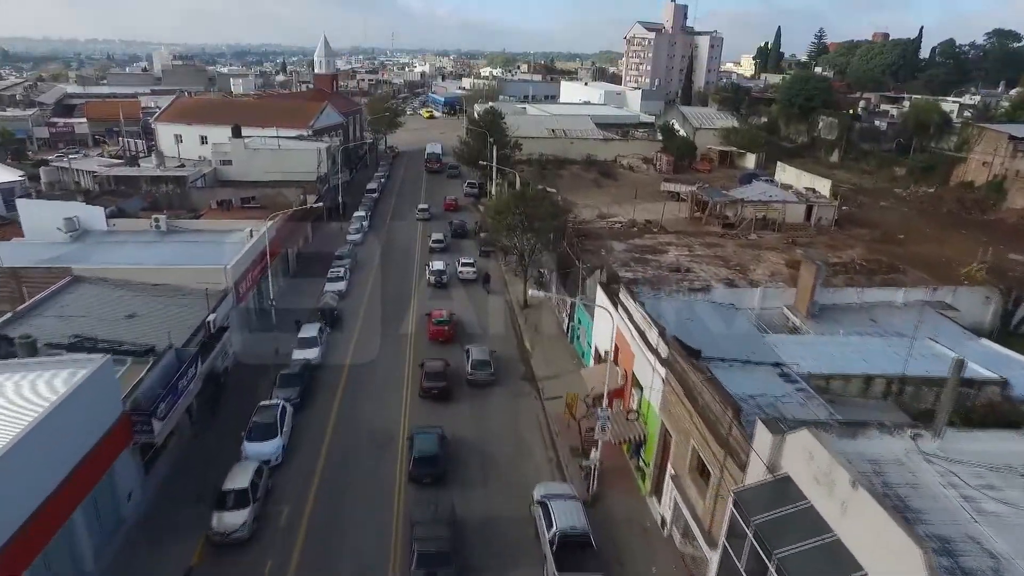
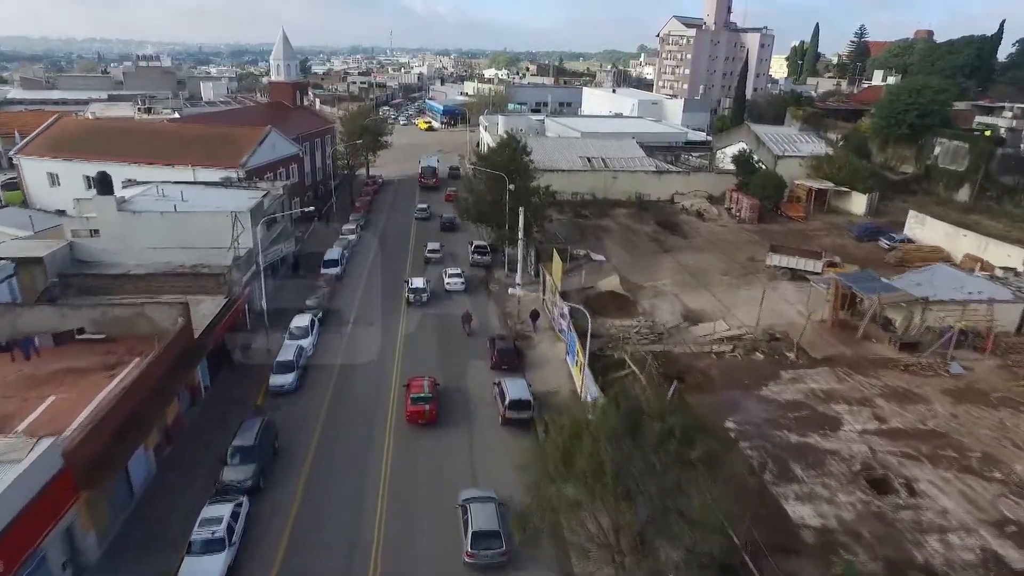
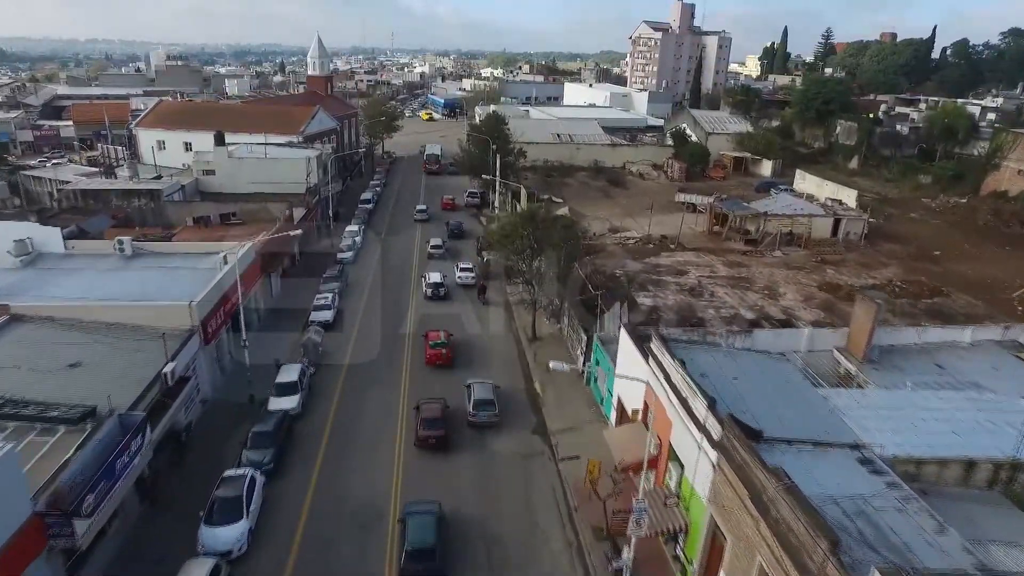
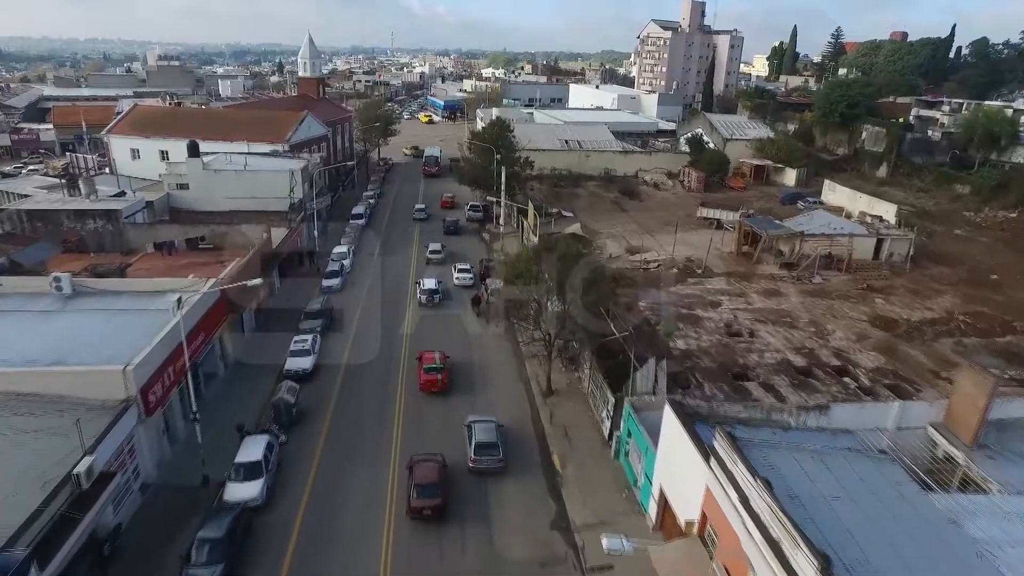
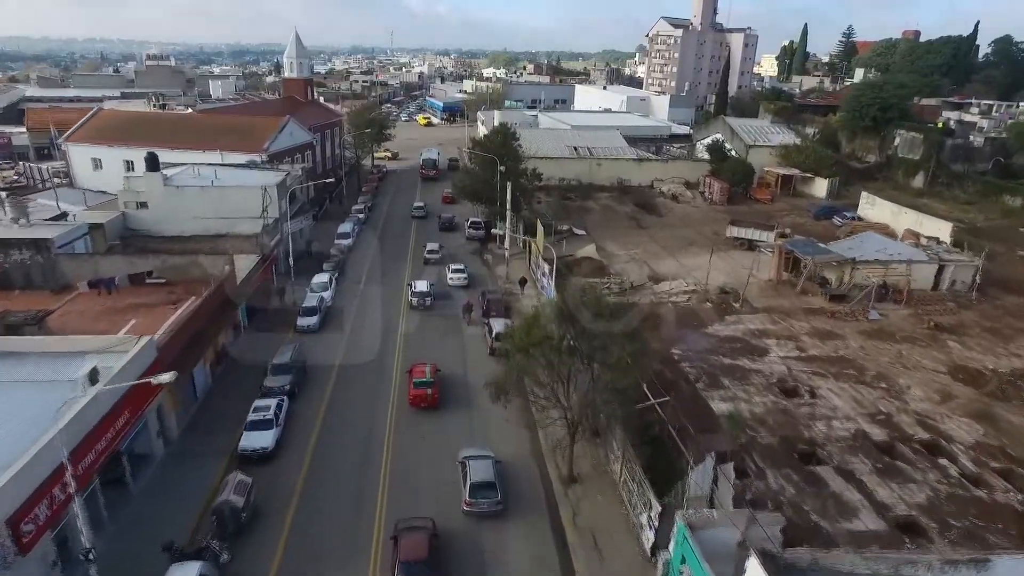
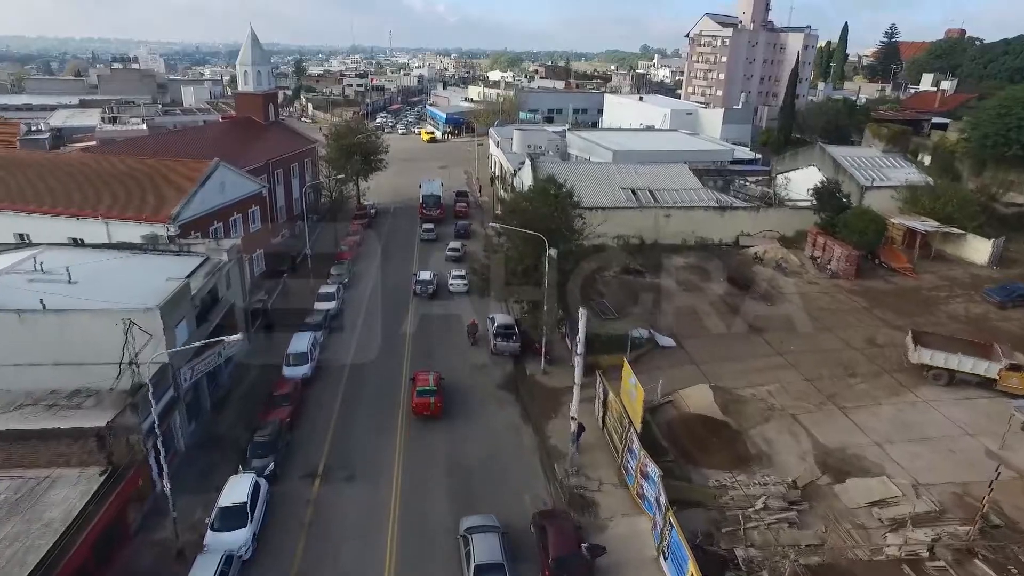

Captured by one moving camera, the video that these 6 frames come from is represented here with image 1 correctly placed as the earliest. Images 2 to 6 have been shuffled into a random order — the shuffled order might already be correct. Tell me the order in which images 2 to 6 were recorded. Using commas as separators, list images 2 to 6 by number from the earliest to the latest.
3, 4, 5, 2, 6
